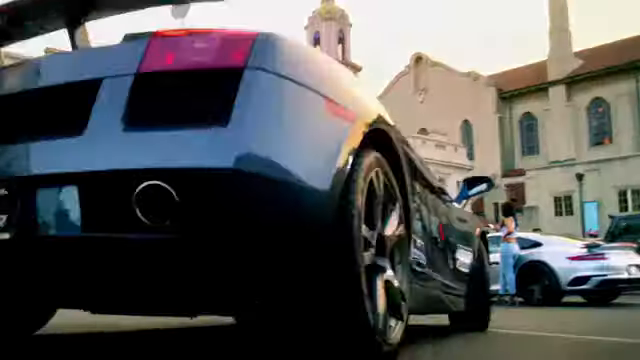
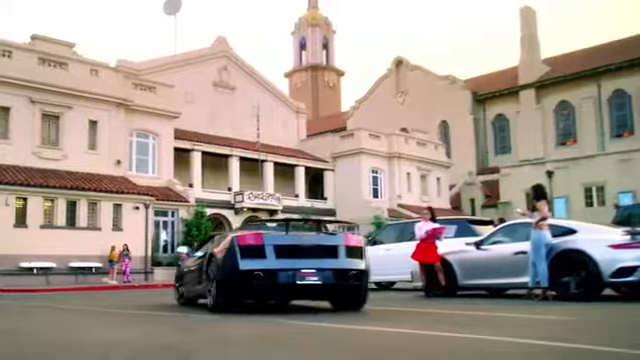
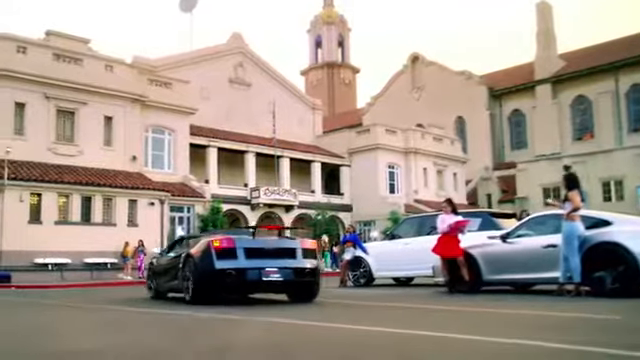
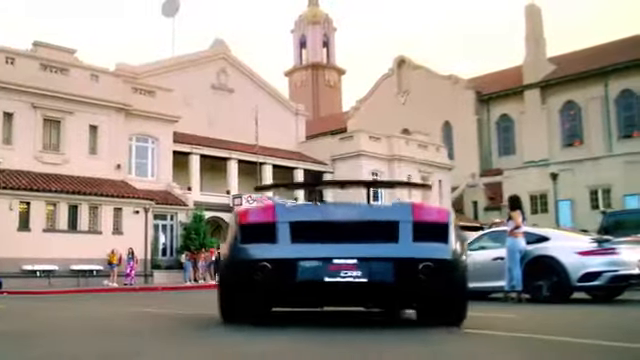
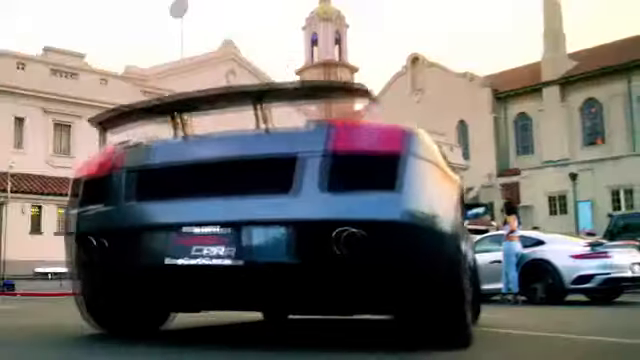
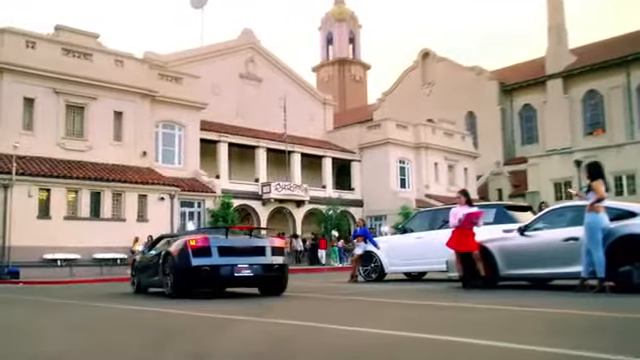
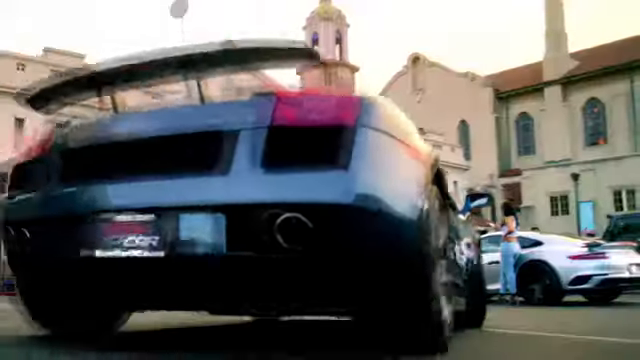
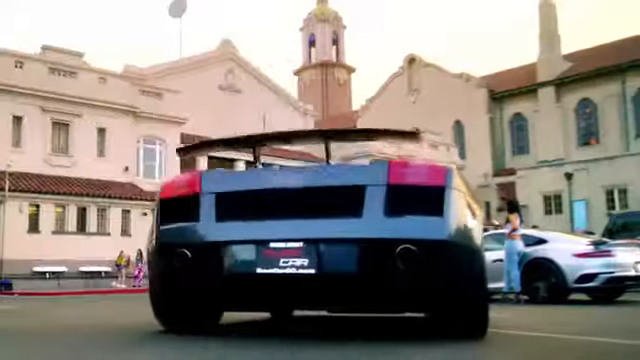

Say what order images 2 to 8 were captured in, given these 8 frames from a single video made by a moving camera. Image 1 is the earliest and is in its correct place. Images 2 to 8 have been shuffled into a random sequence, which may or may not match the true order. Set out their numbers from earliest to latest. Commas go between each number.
7, 5, 8, 4, 2, 3, 6
